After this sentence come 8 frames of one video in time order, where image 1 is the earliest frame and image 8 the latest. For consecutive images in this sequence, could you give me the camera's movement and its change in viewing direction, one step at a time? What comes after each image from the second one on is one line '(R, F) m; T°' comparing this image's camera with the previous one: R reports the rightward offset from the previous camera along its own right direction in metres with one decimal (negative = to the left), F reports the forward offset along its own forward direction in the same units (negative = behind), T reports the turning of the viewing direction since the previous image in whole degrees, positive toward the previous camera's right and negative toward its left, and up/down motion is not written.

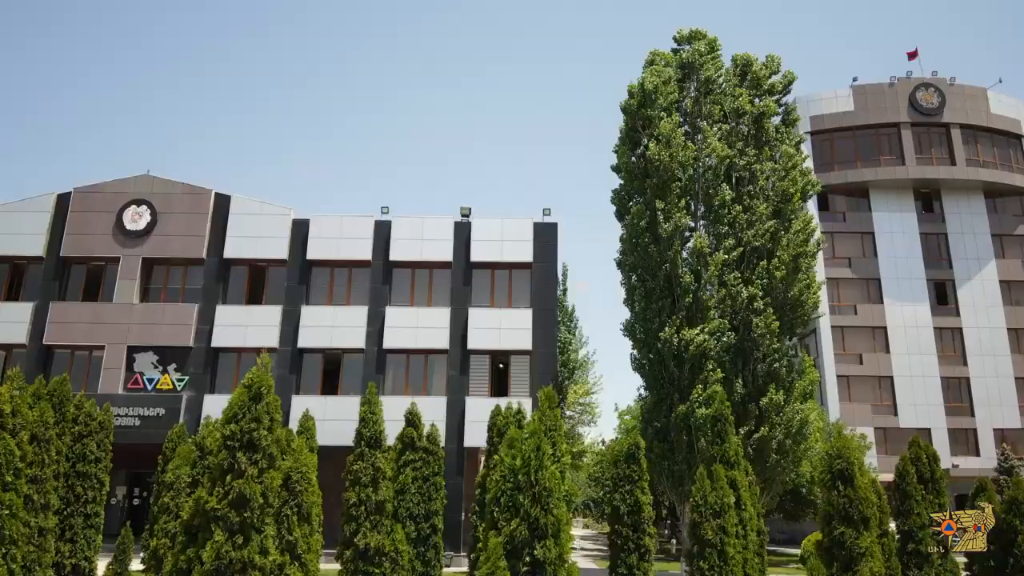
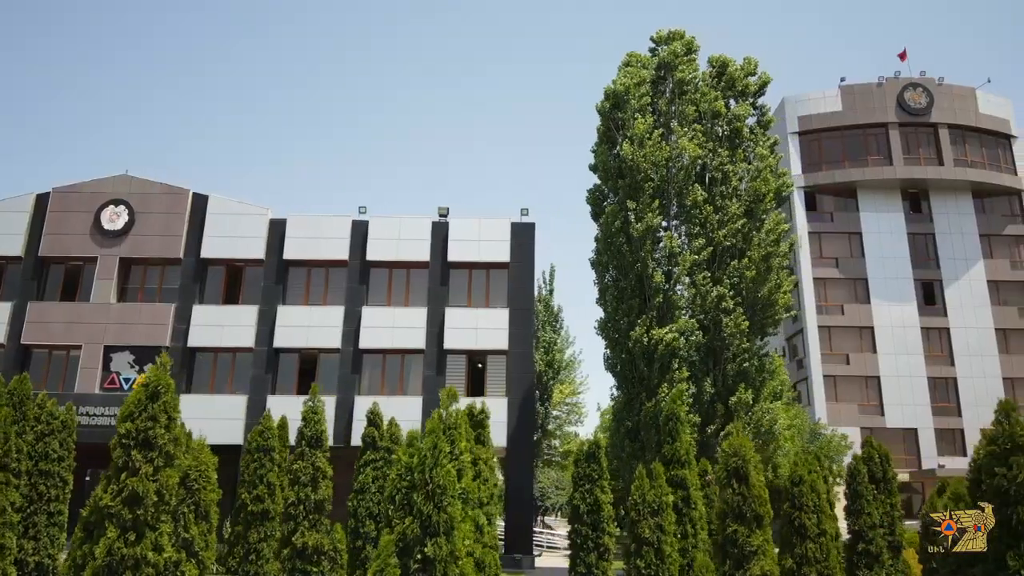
(+0.8, 0.0) m; 0°
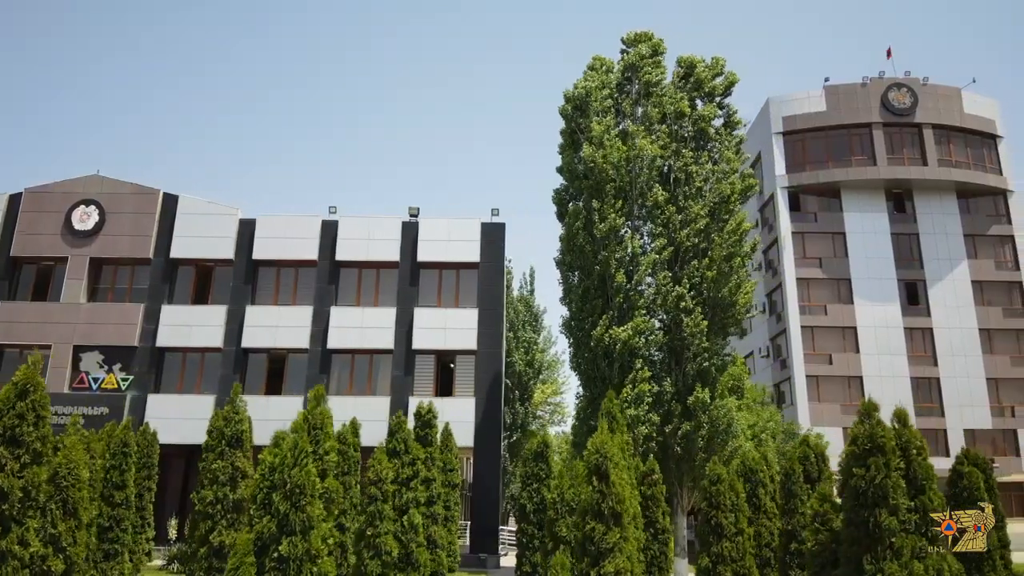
(+1.1, 0.0) m; 0°
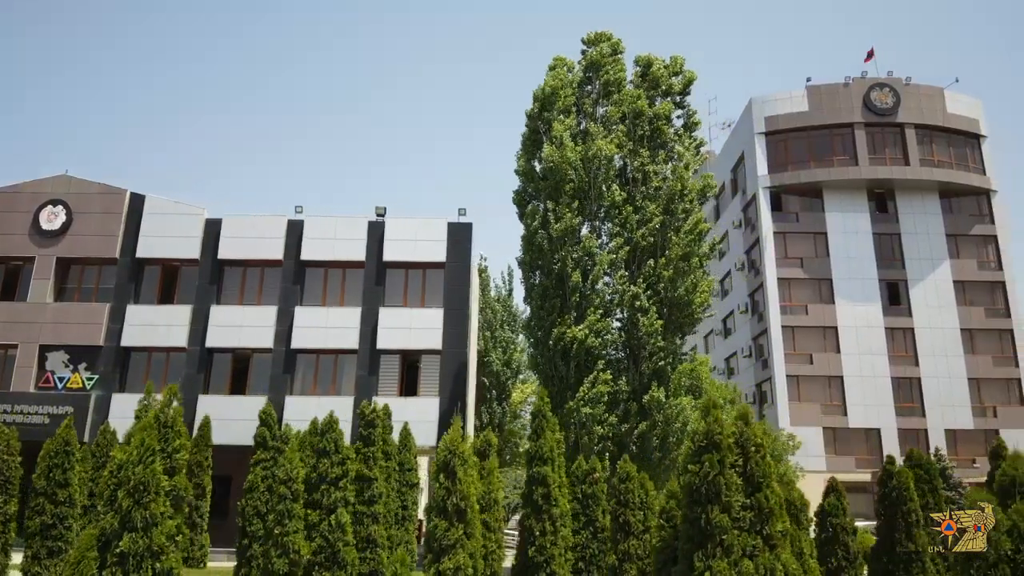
(+1.3, 0.0) m; 0°
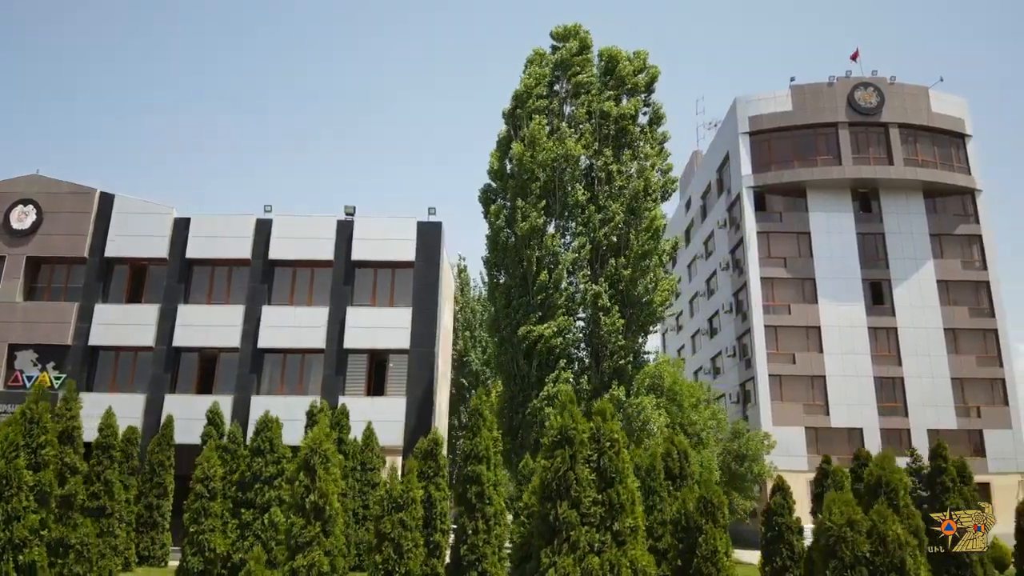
(+1.1, 0.0) m; 0°
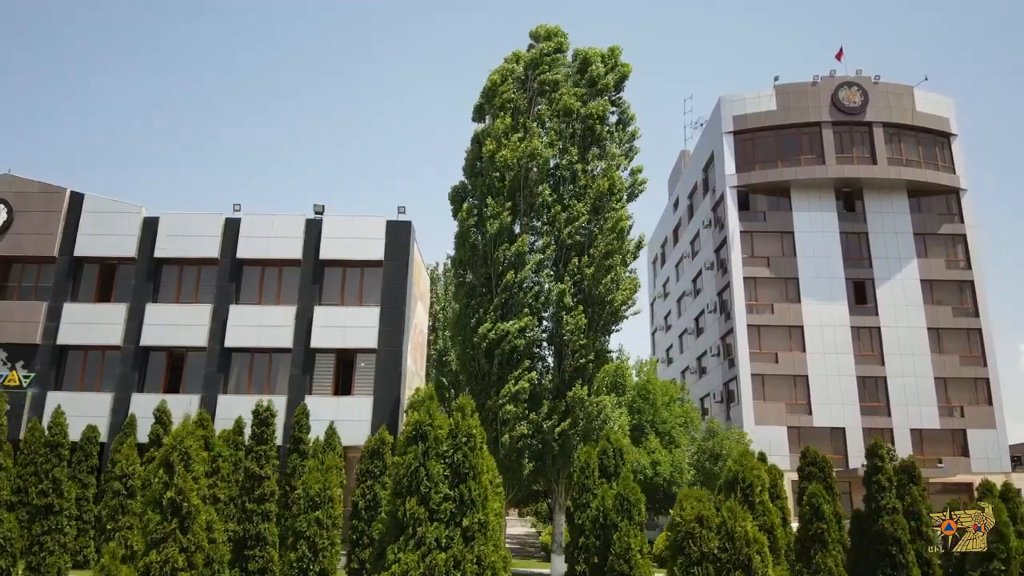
(+1.1, 0.0) m; 0°
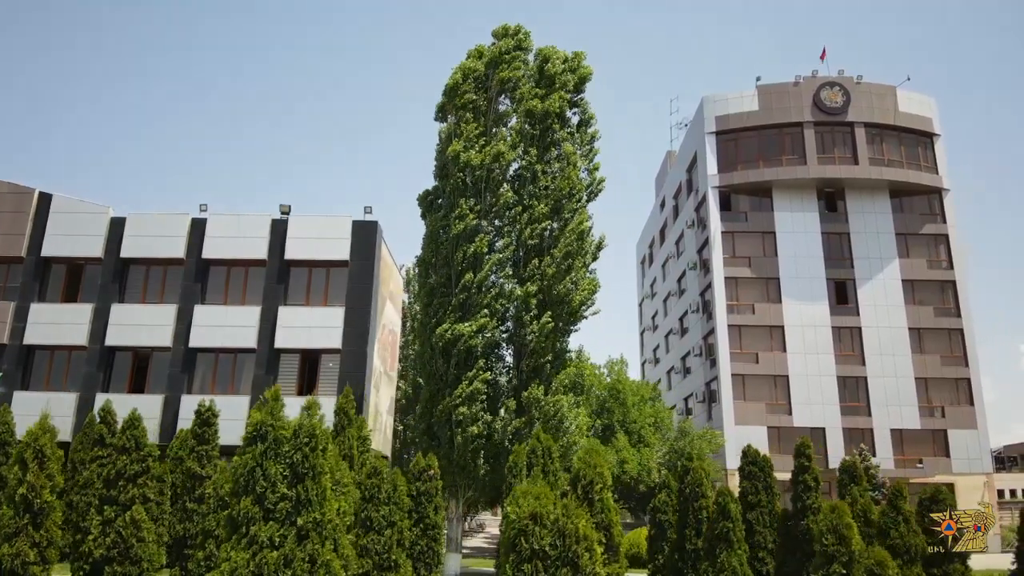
(+1.3, -0.1) m; 0°
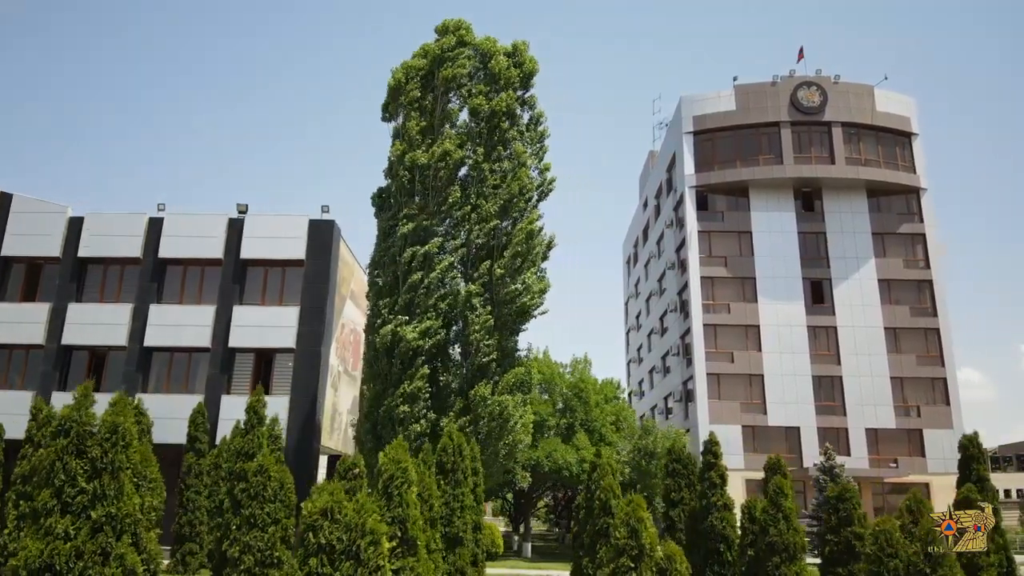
(+1.6, -0.1) m; 0°
